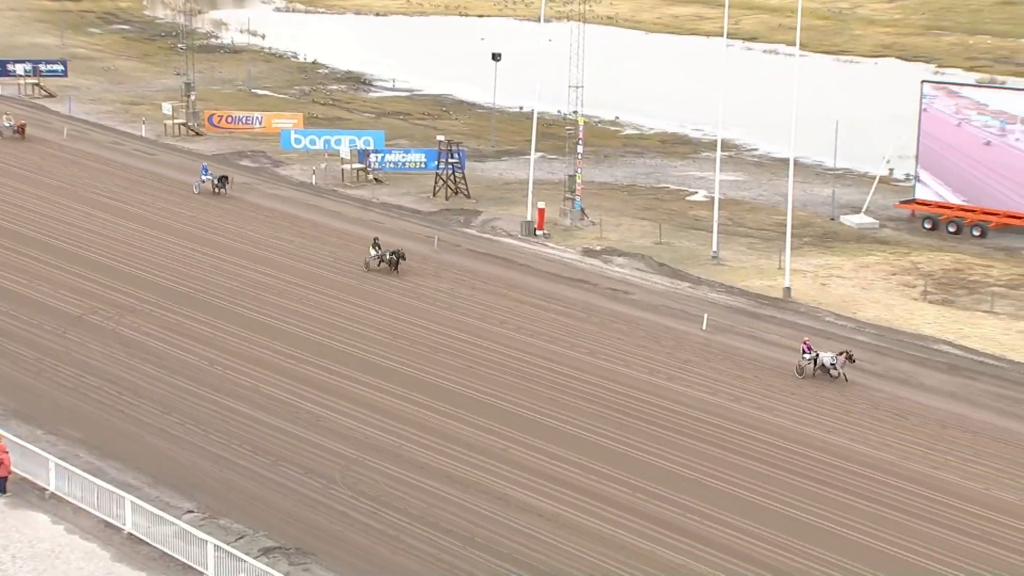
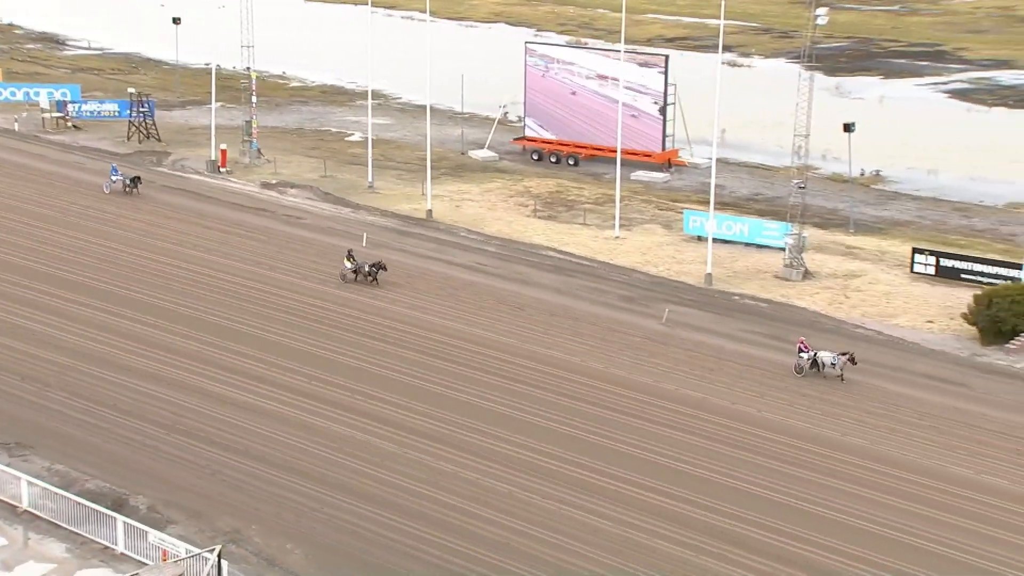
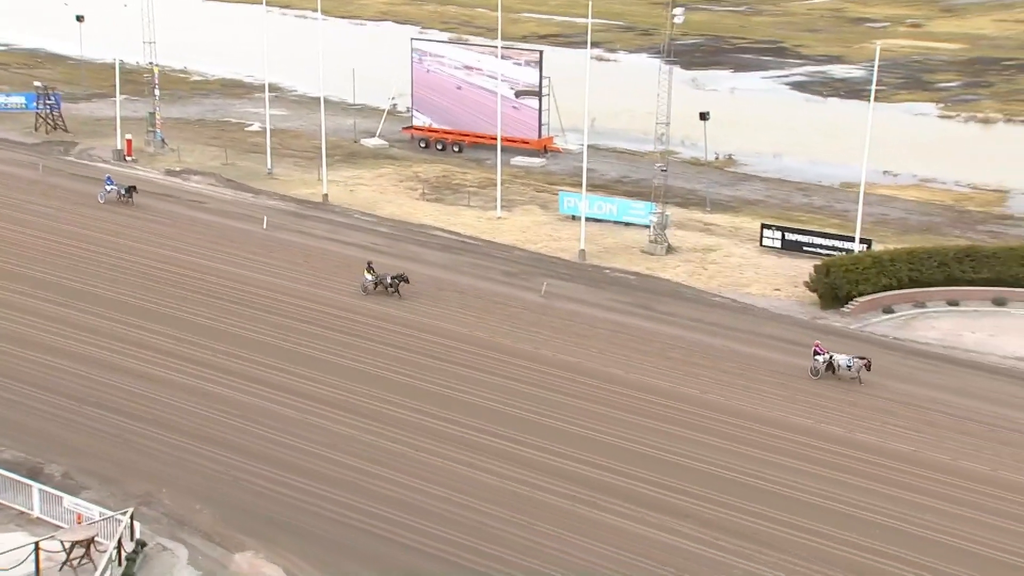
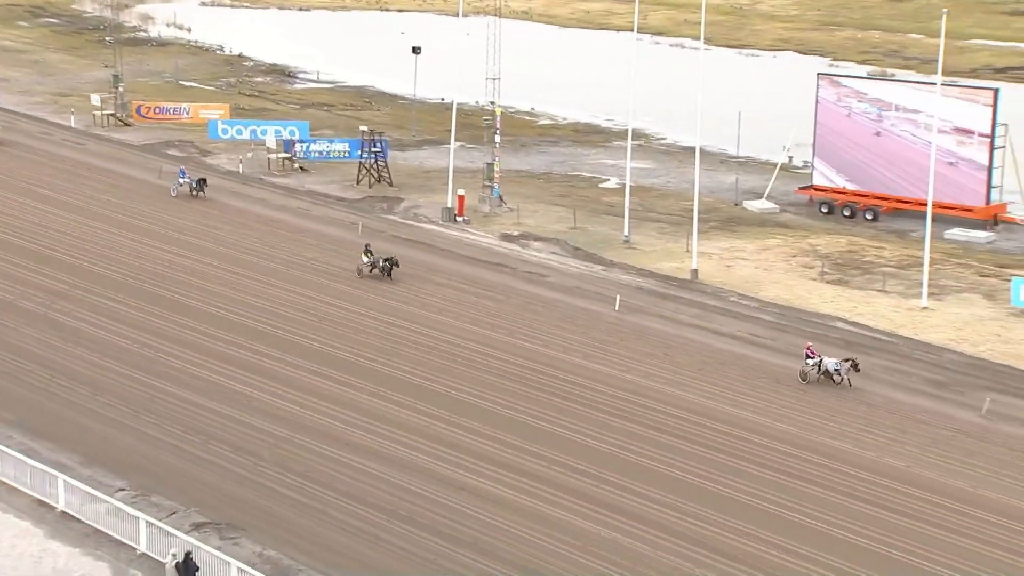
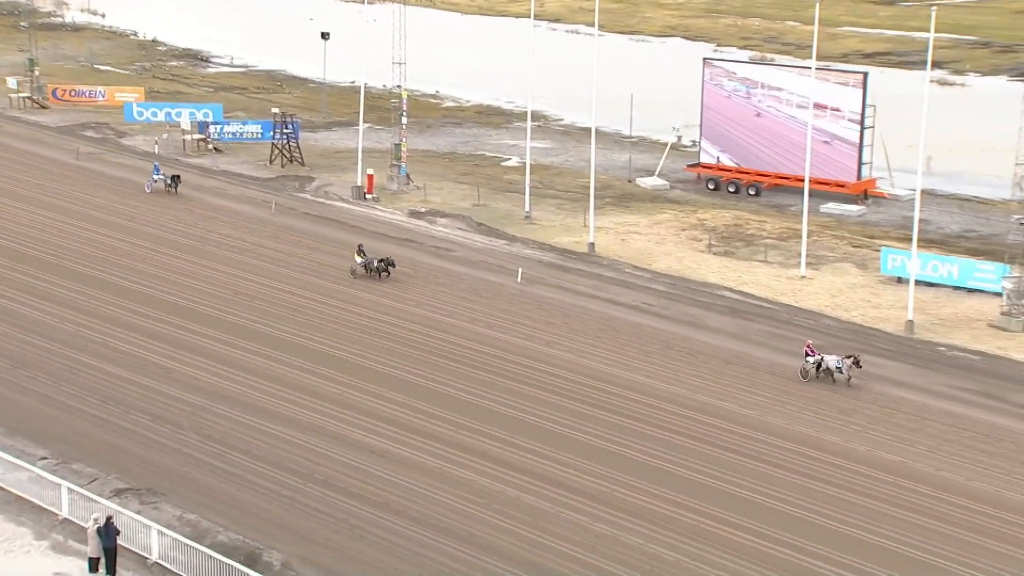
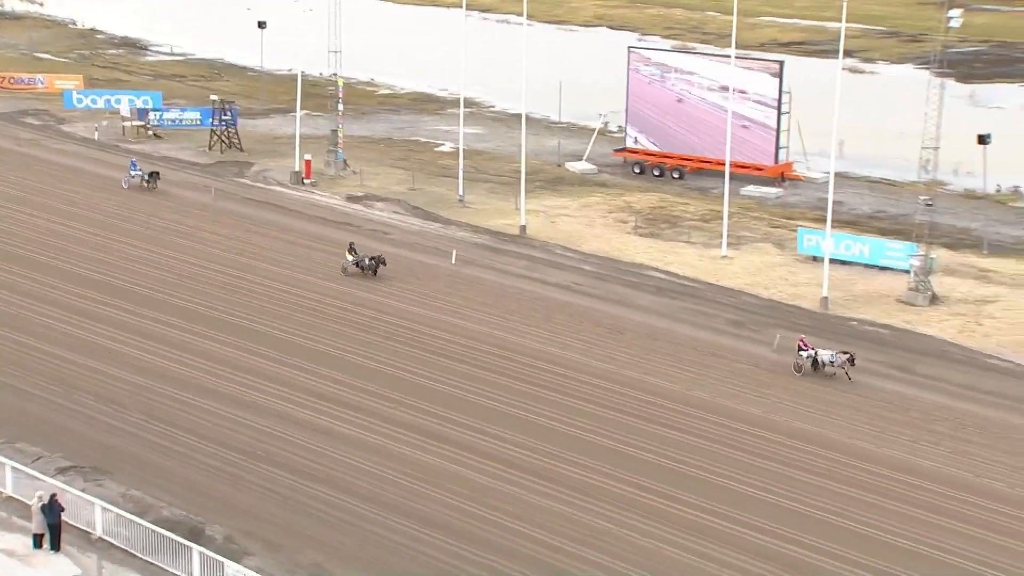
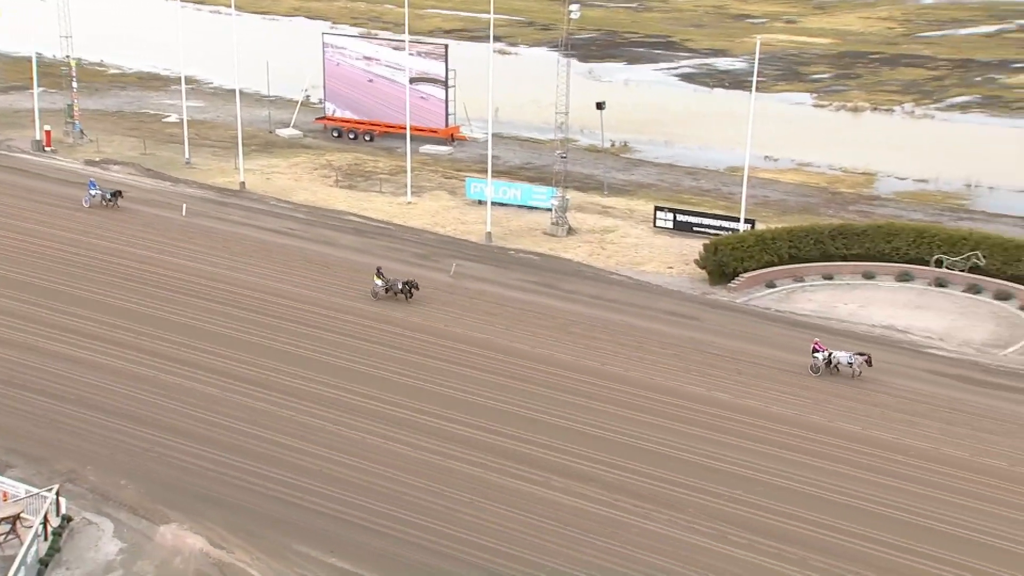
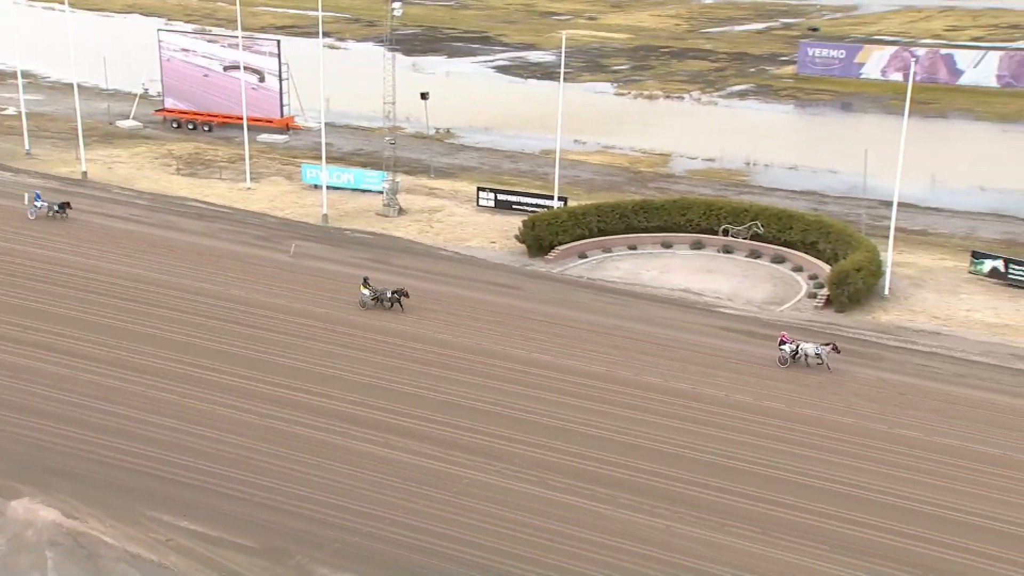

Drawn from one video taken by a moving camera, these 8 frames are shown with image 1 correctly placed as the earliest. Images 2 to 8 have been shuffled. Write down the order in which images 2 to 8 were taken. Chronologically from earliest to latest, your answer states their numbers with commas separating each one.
4, 5, 6, 2, 3, 7, 8
